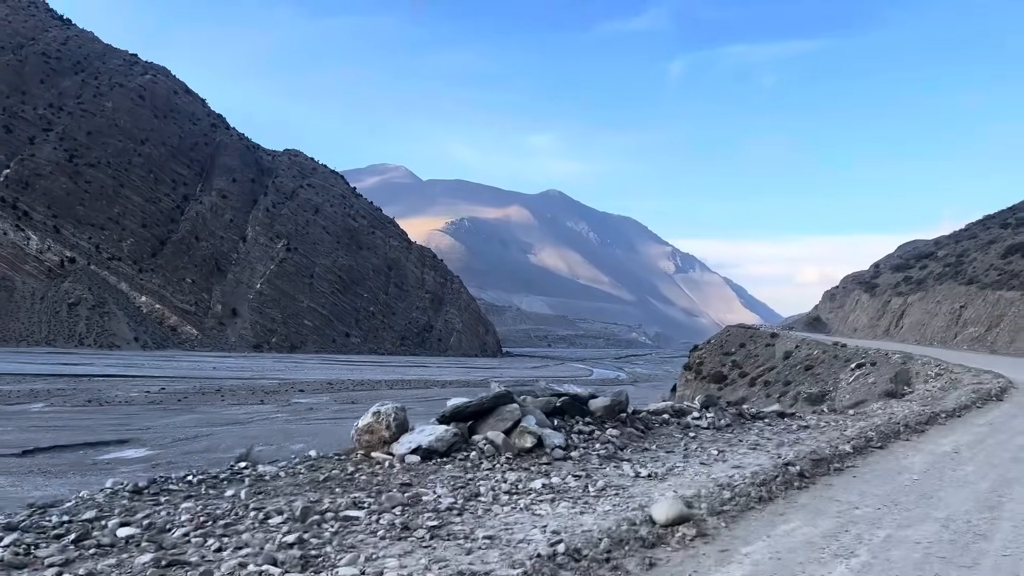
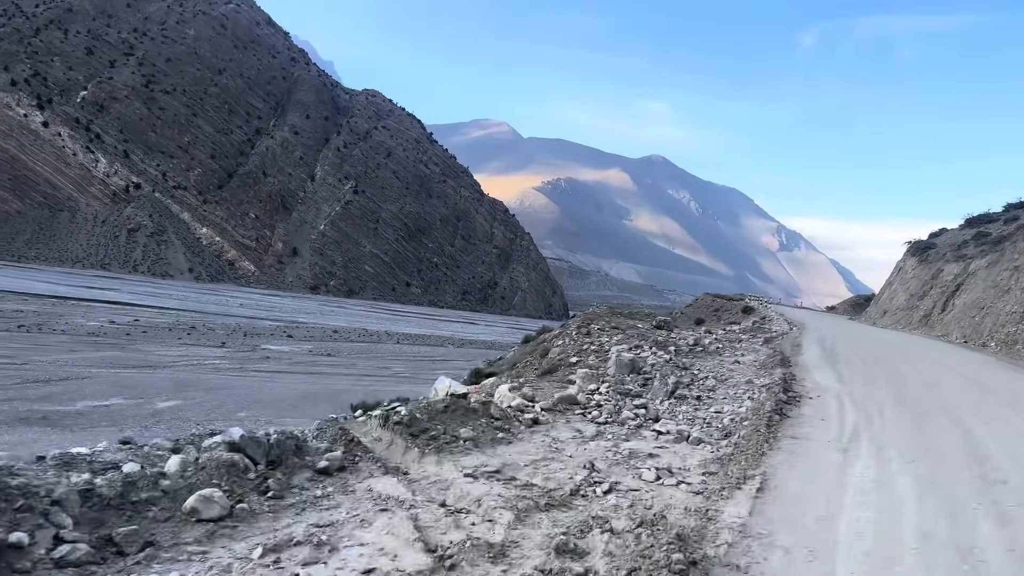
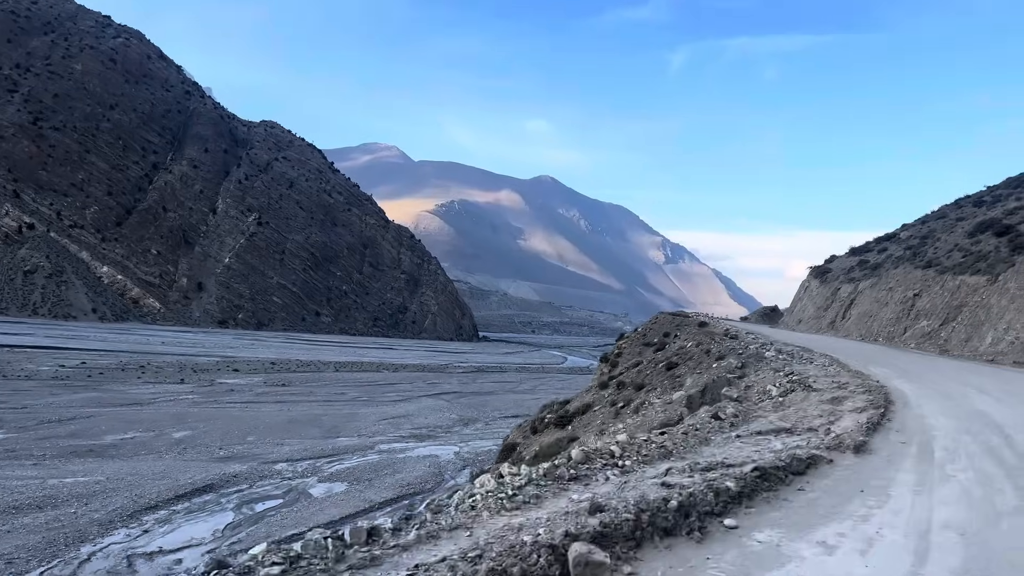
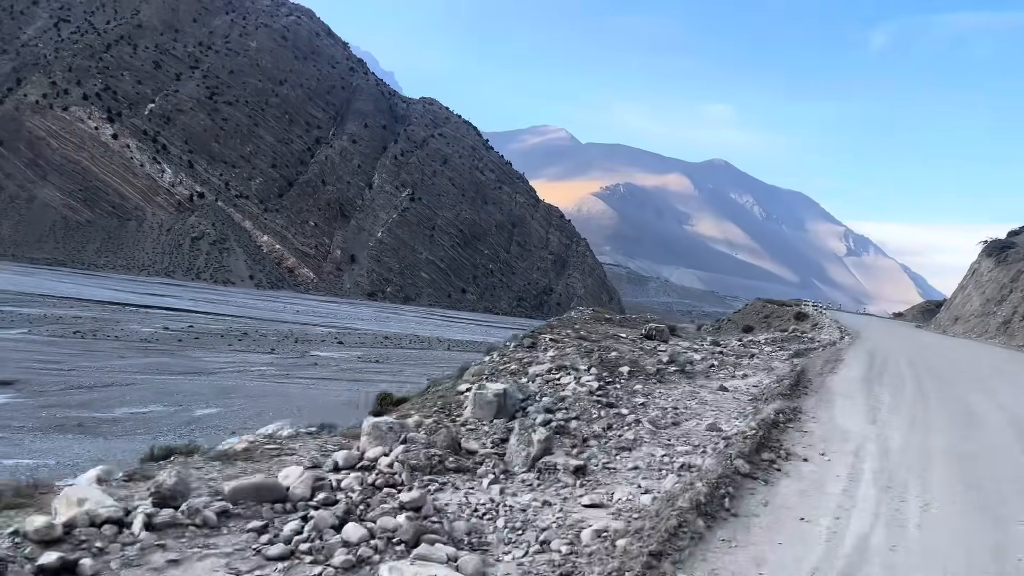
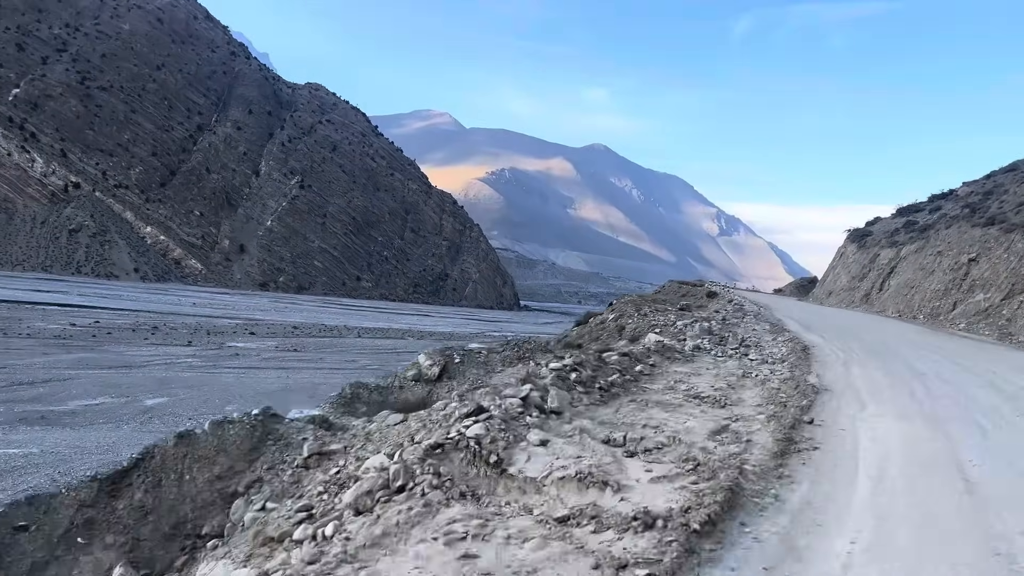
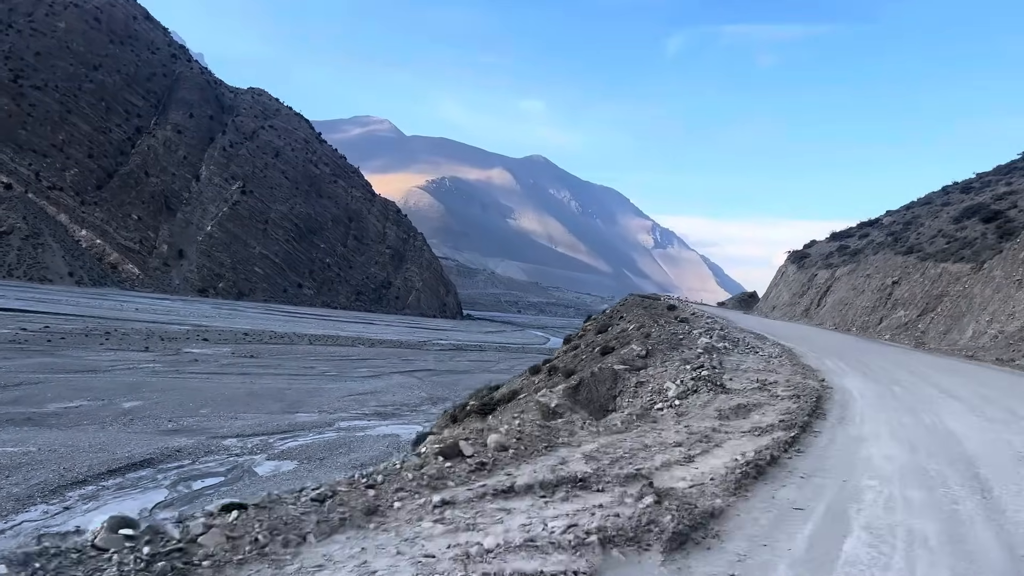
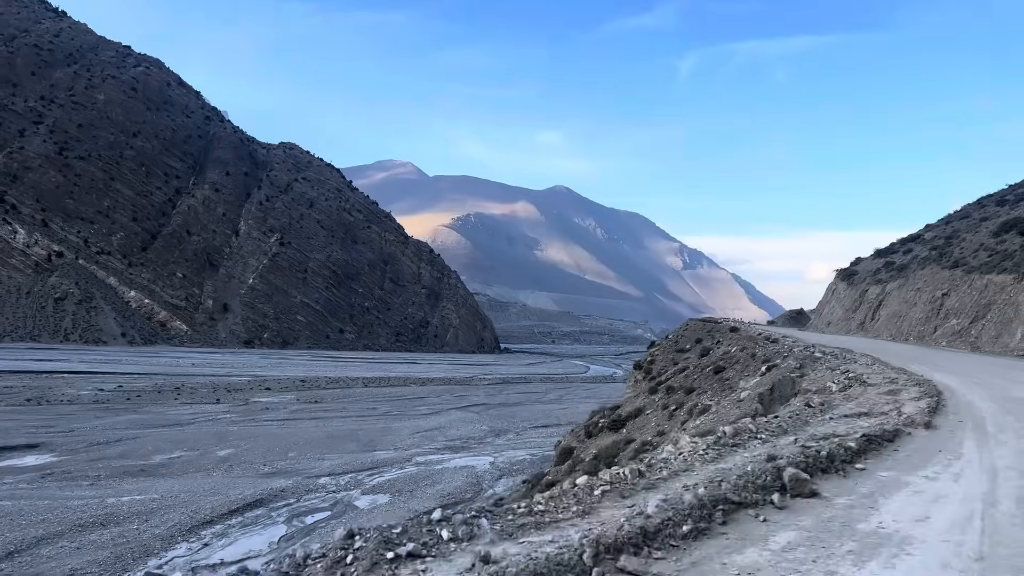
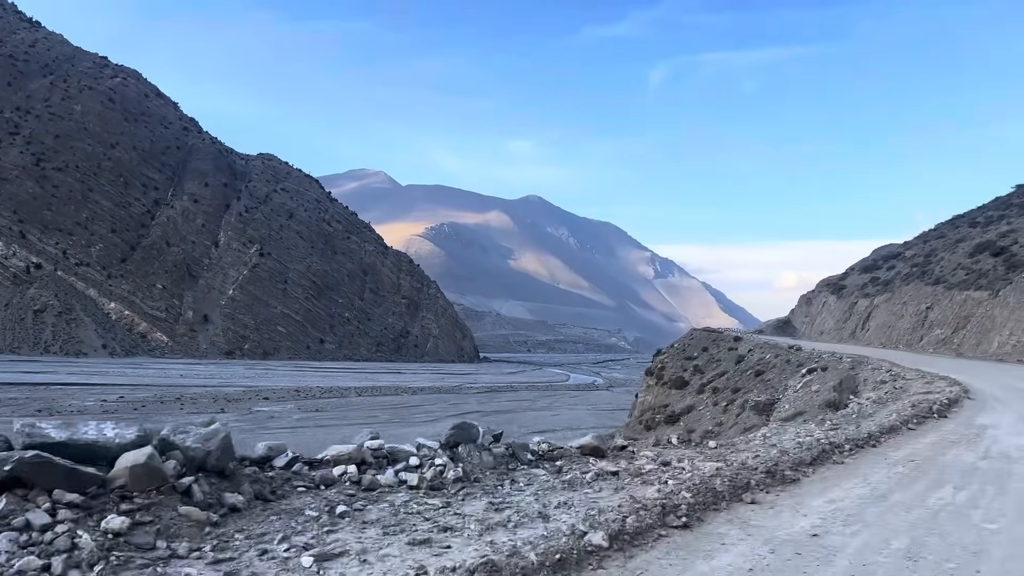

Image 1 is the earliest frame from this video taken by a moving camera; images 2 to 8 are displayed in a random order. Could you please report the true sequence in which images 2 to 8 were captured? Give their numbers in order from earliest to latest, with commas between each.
8, 7, 3, 6, 5, 2, 4
